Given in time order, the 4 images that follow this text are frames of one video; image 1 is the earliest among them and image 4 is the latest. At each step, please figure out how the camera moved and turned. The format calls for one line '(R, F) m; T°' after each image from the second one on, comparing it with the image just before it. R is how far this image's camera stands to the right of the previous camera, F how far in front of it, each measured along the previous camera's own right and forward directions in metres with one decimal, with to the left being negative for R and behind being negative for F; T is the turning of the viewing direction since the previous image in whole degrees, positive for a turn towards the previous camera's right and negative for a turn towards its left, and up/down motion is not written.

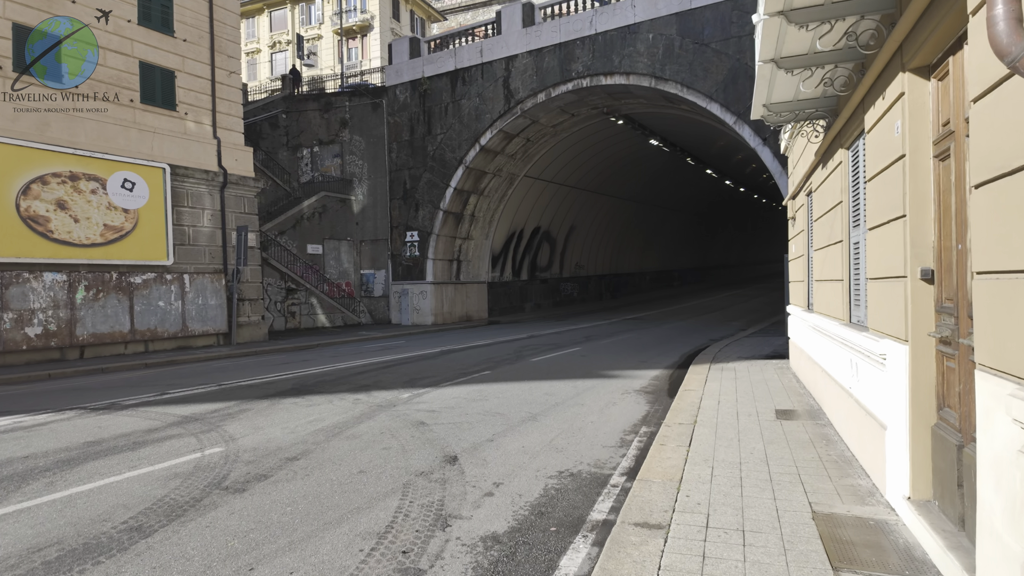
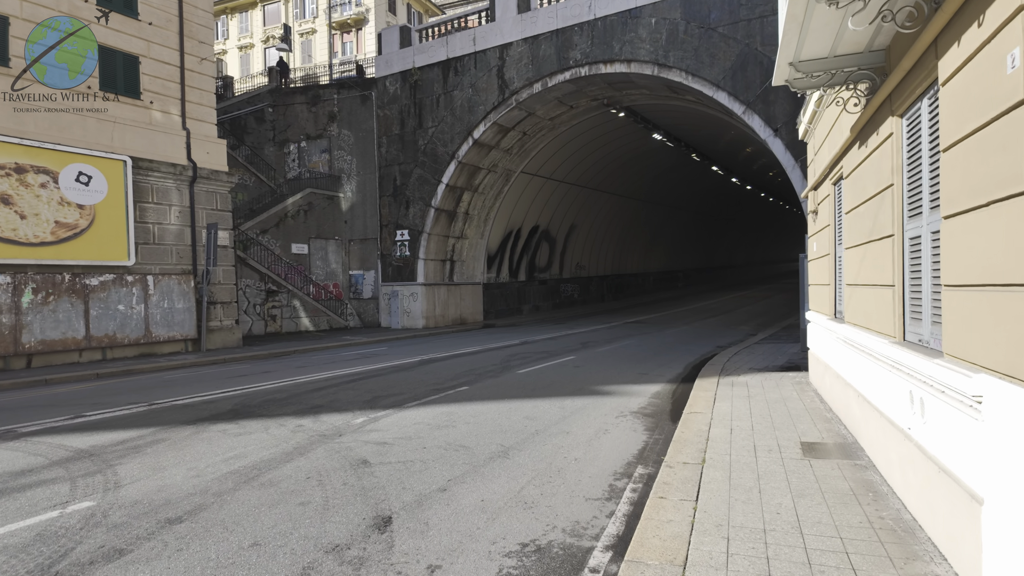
(+0.4, +1.4) m; 0°
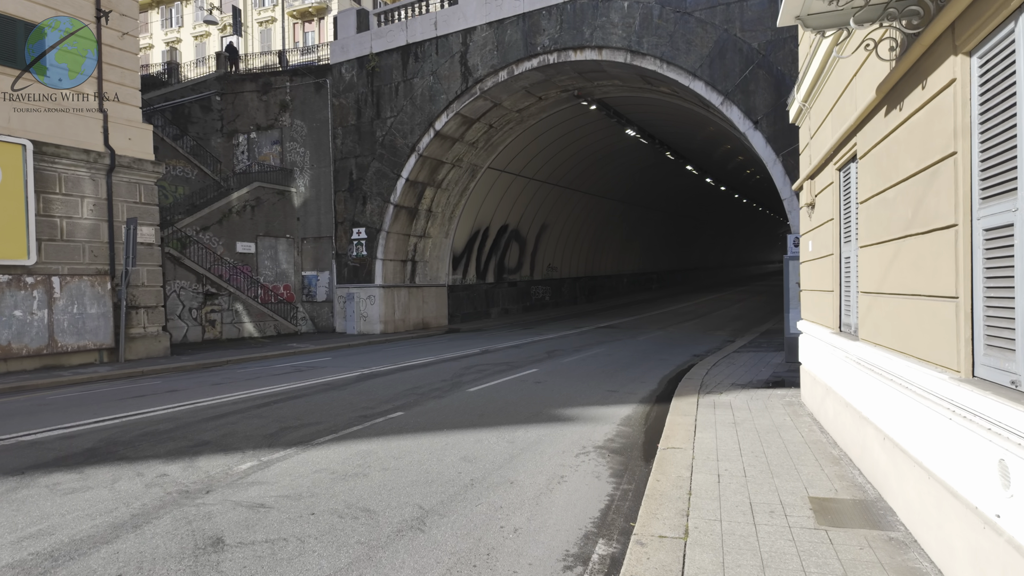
(+0.5, +1.6) m; +2°
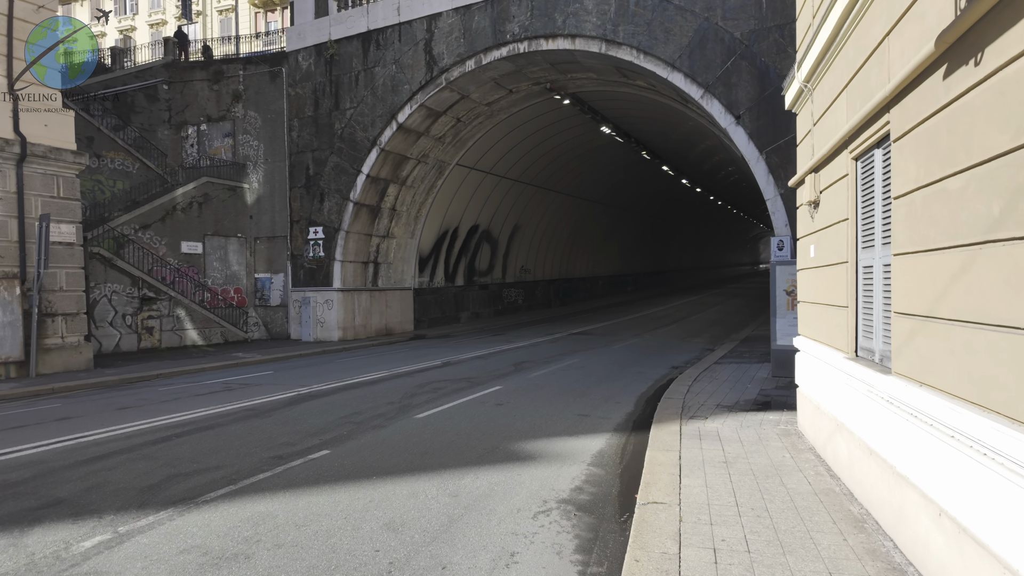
(+0.3, +1.4) m; +2°
